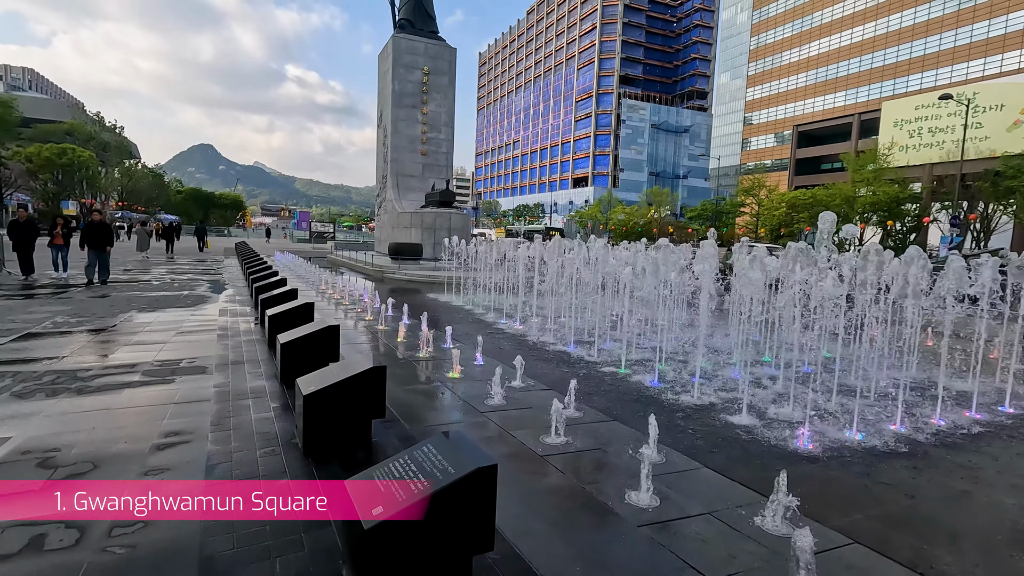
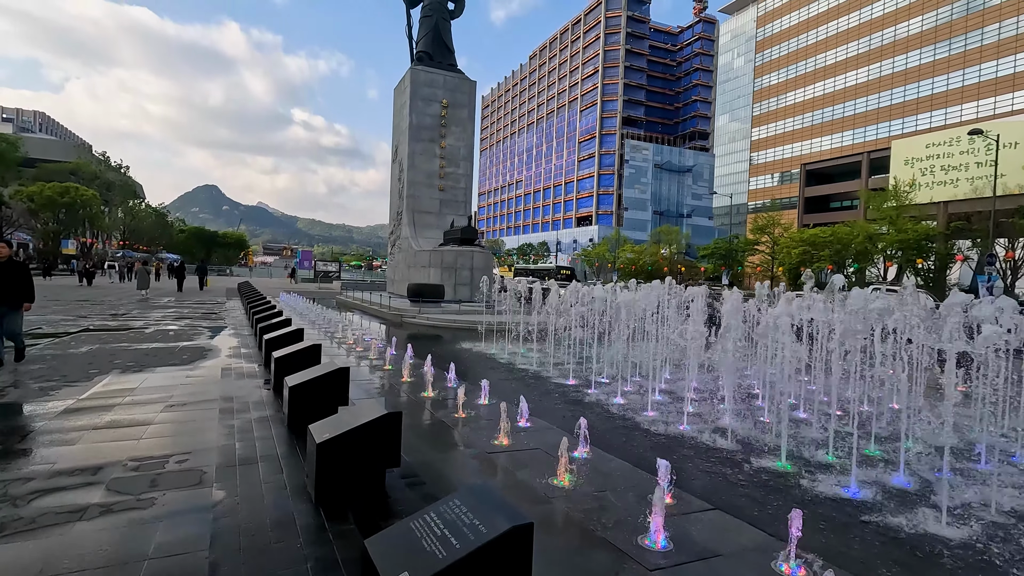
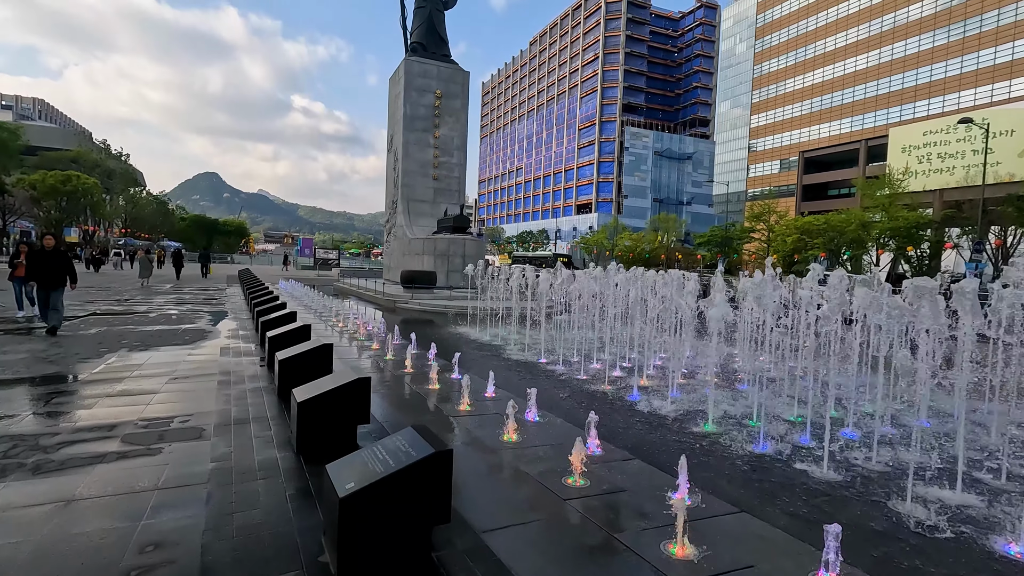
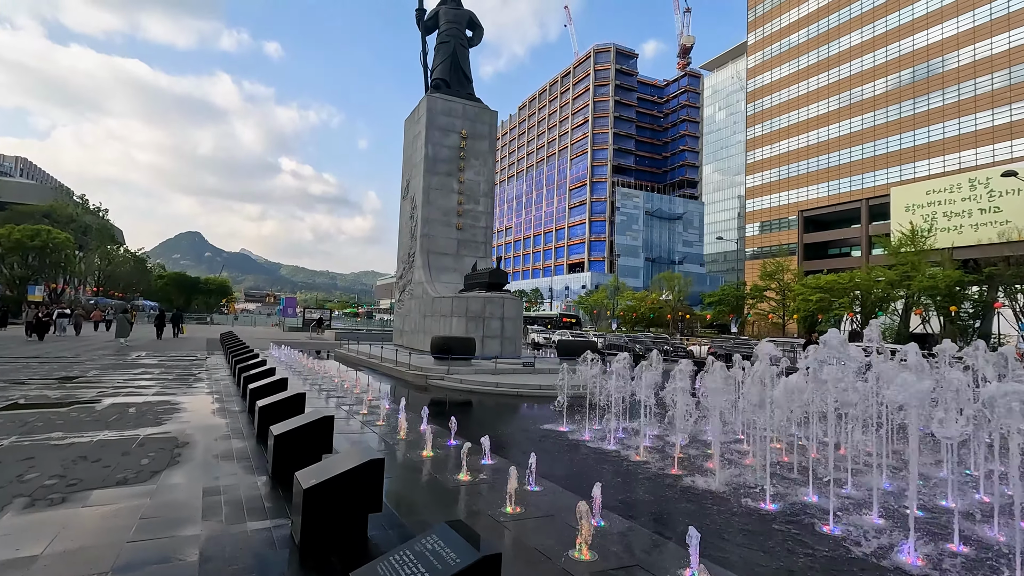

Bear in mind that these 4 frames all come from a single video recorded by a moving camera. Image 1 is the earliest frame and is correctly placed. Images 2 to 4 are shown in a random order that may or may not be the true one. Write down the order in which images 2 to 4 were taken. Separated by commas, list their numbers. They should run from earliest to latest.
3, 2, 4
